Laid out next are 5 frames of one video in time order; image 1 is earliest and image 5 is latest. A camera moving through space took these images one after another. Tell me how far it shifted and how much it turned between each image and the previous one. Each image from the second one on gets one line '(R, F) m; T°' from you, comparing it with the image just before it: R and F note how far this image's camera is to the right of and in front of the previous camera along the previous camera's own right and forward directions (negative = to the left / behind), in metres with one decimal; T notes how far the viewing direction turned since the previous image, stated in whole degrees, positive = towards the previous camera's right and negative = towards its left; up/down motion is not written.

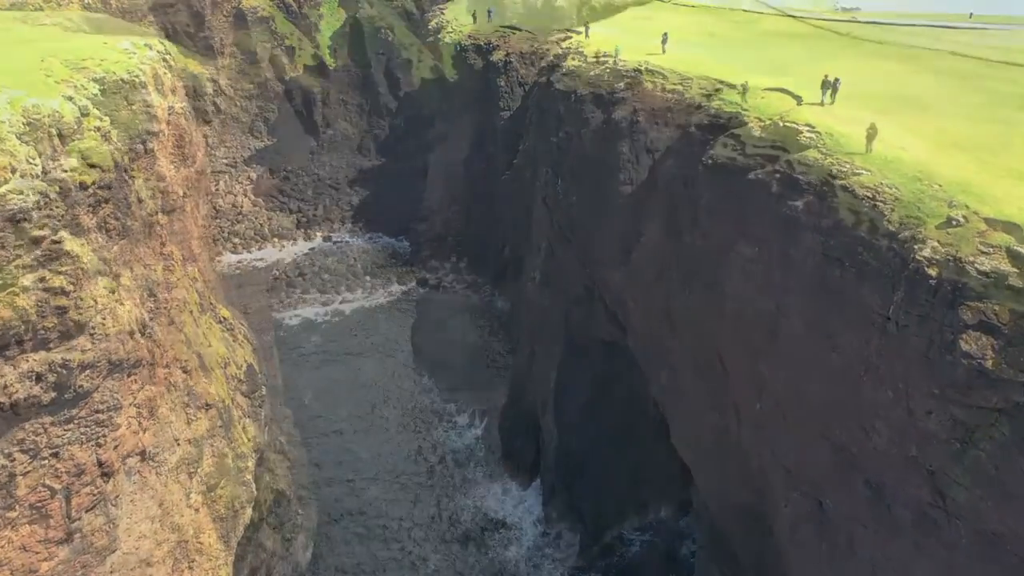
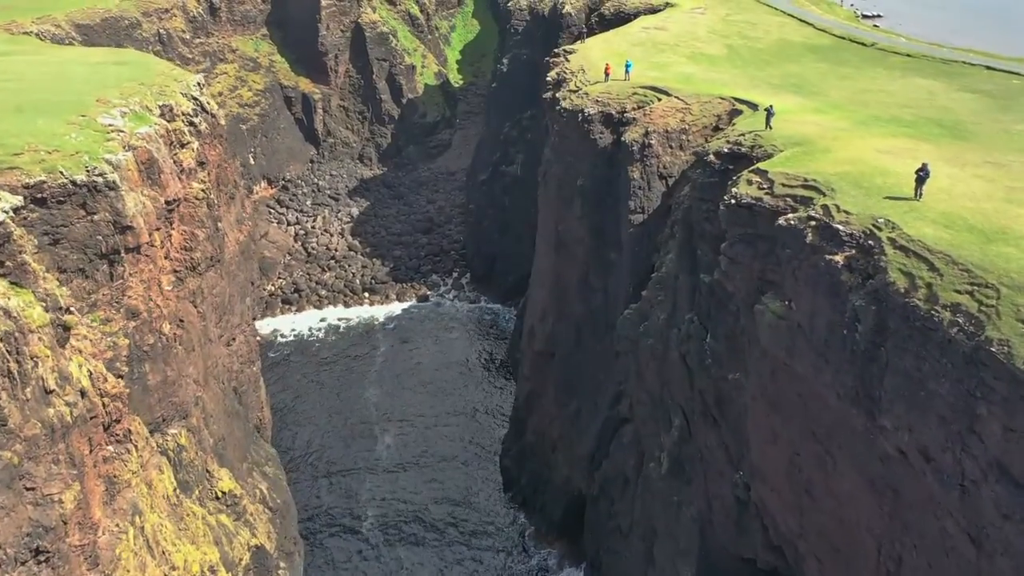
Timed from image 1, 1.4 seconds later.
(+0.3, +2.6) m; -1°
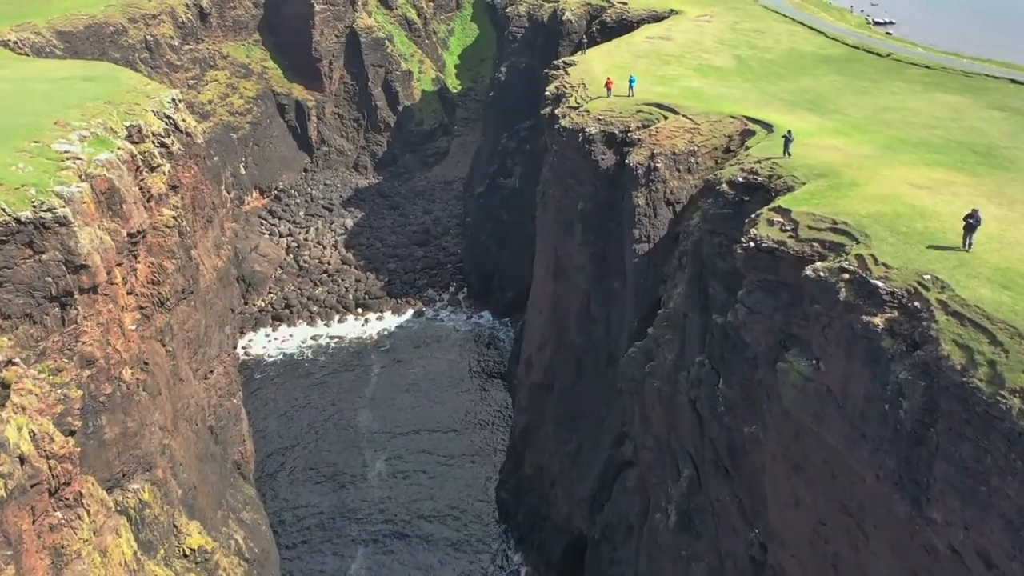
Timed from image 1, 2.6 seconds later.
(+0.2, +2.2) m; 0°
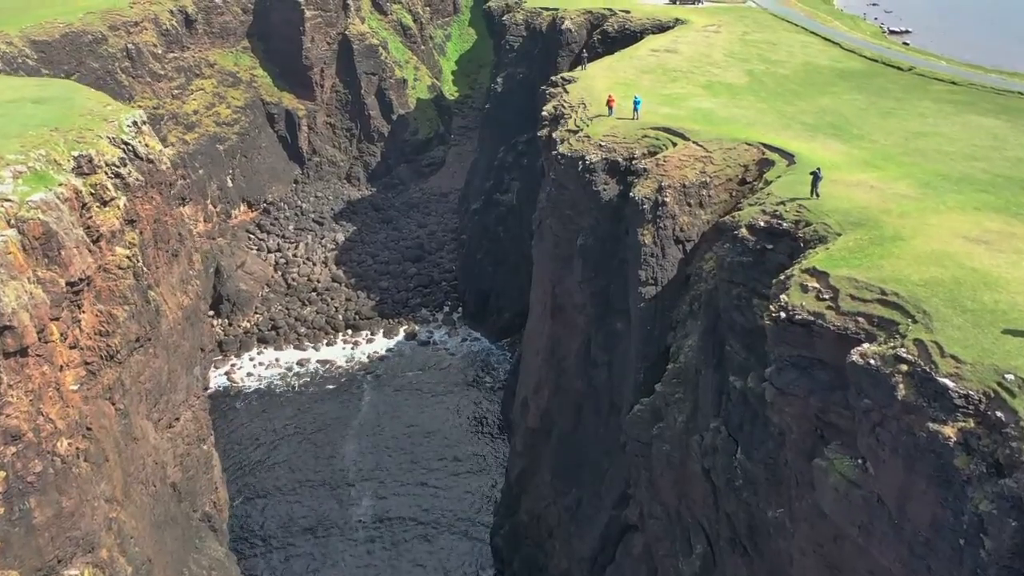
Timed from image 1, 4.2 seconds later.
(+0.3, +2.8) m; 0°
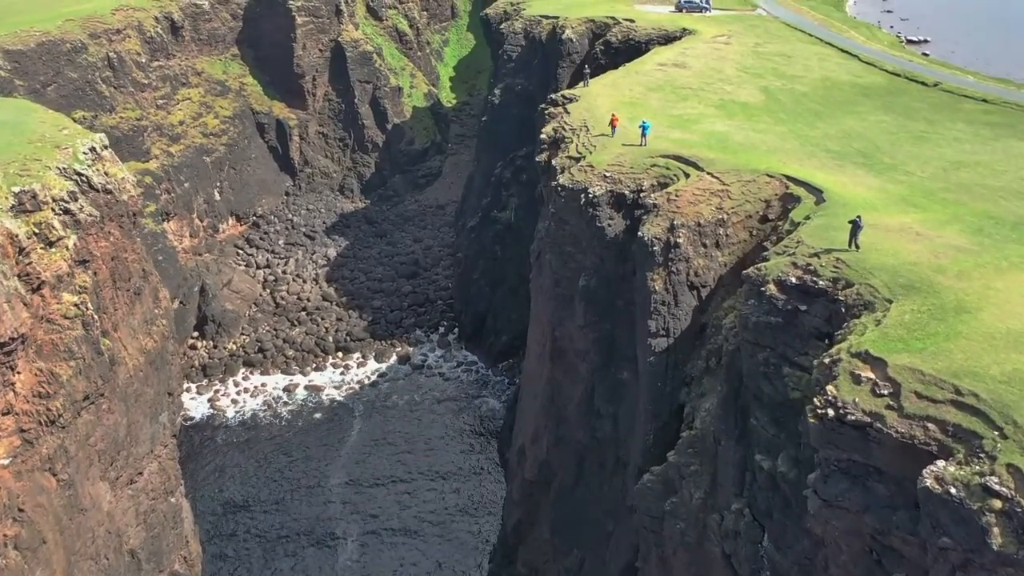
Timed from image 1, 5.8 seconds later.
(+0.2, +2.8) m; 0°
